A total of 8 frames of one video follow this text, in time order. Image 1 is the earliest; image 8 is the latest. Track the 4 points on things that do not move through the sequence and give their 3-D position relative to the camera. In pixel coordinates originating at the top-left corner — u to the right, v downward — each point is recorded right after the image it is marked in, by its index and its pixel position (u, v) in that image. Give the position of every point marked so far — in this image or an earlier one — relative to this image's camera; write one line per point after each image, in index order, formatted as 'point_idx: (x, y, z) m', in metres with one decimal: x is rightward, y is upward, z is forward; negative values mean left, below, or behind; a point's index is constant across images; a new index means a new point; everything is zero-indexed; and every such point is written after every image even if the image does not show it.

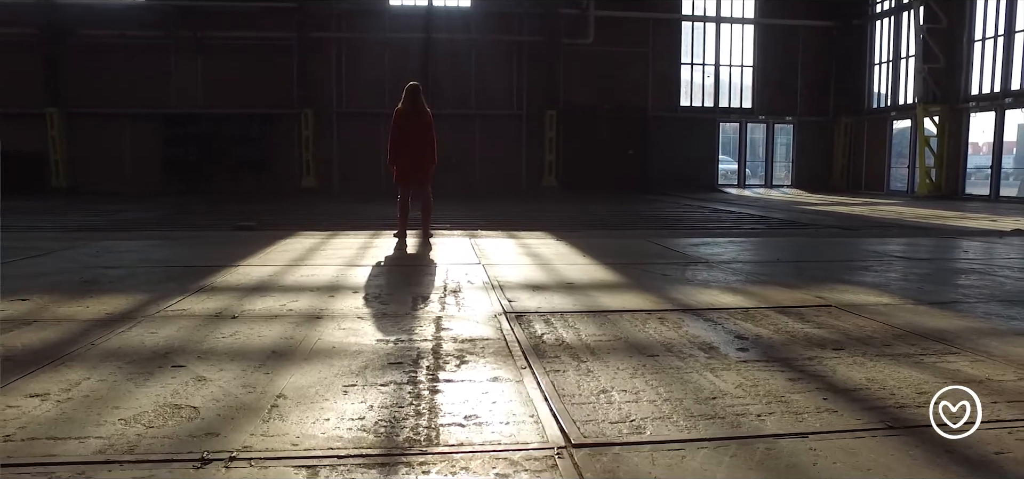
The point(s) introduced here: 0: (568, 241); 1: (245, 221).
0: (+0.4, 0.0, +5.8) m
1: (-3.0, +0.2, +8.6) m
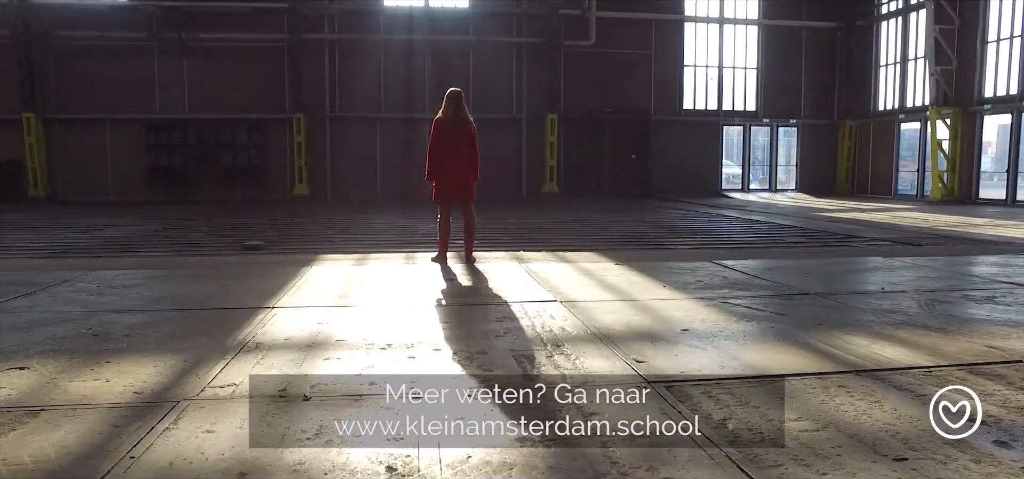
0: (+0.8, -0.2, +5.2) m
1: (-2.7, 0.0, +7.9) m
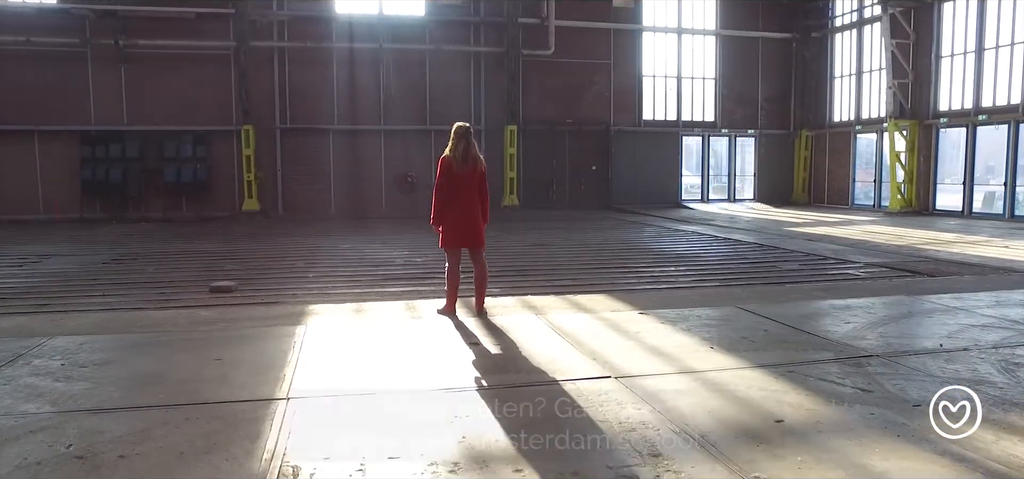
0: (+0.9, -0.5, +4.8) m
1: (-2.8, -0.3, +7.2) m
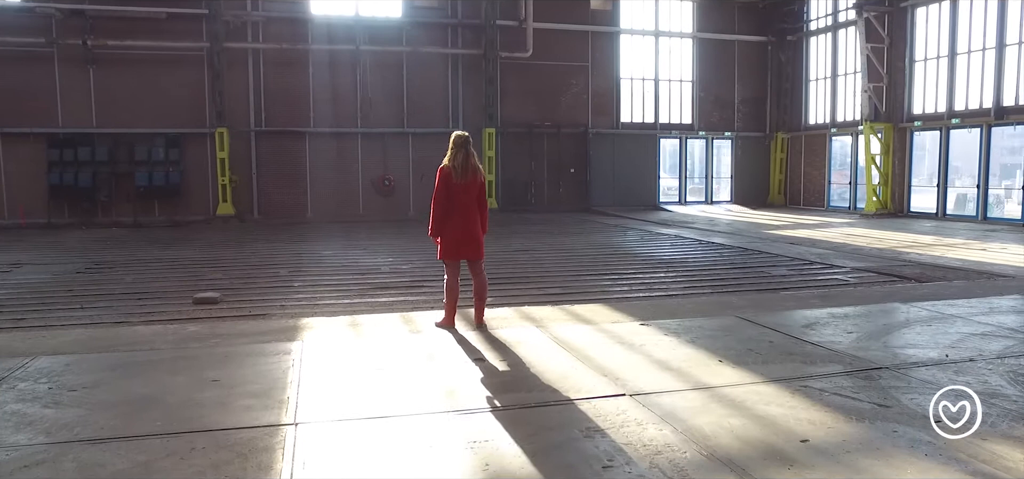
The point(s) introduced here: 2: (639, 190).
0: (+0.9, -0.5, +4.7) m
1: (-2.9, -0.4, +7.0) m
2: (+3.2, +1.3, +19.2) m
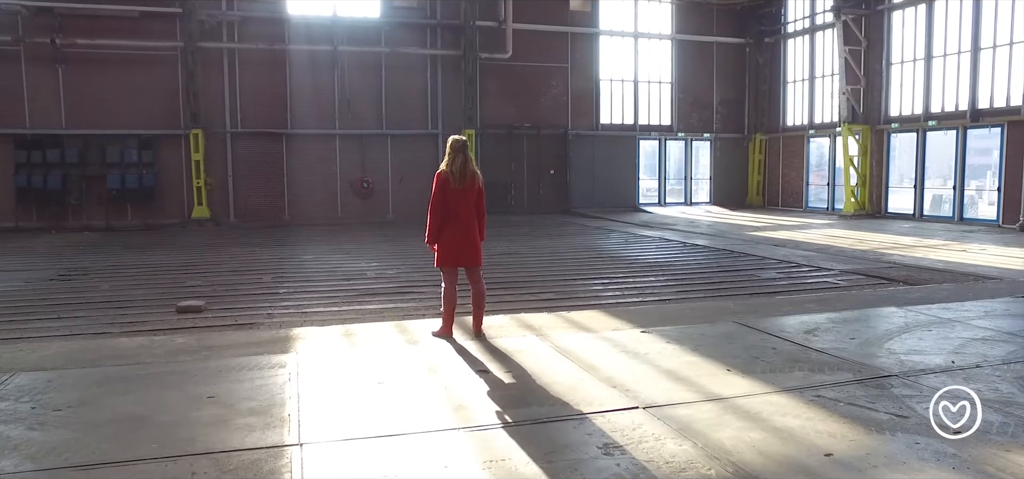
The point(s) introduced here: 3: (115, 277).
0: (+0.9, -0.6, +4.7) m
1: (-3.0, -0.5, +6.8) m
2: (+2.7, +1.2, +19.2) m
3: (-4.1, -0.4, +7.9) m
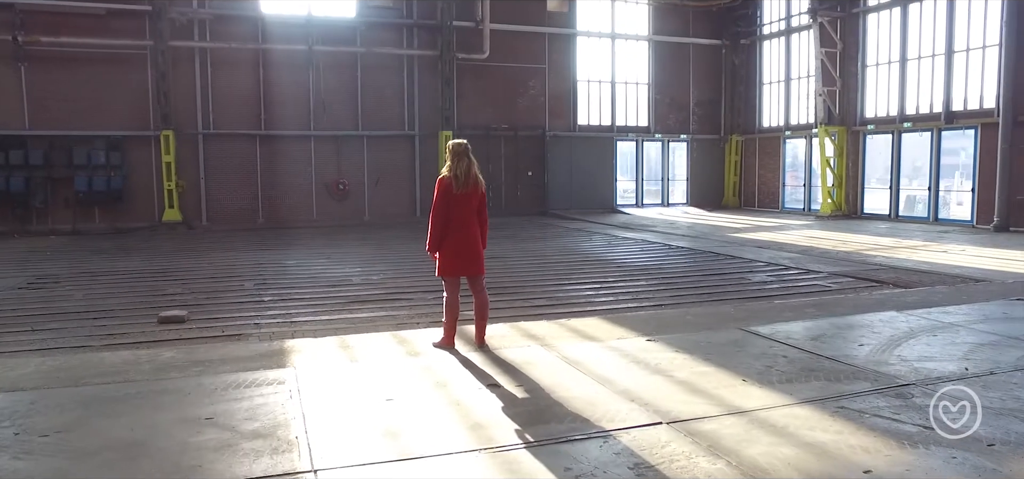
0: (+0.9, -0.6, +4.5) m
1: (-3.1, -0.5, +6.6) m
2: (+2.2, +1.2, +19.2) m
3: (-4.2, -0.5, +7.6) m
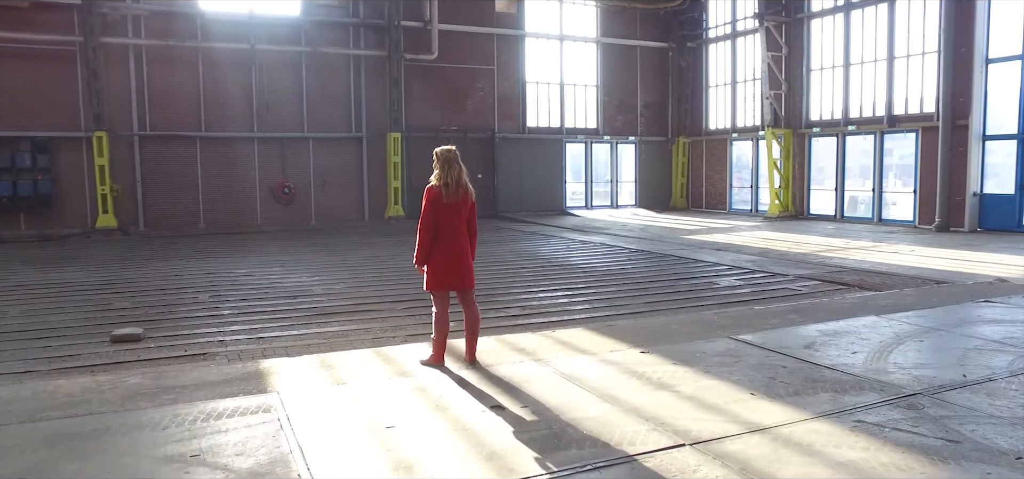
0: (+0.8, -0.7, +4.4) m
1: (-3.3, -0.6, +6.1) m
2: (+0.9, +1.1, +19.1) m
3: (-4.5, -0.6, +7.0) m
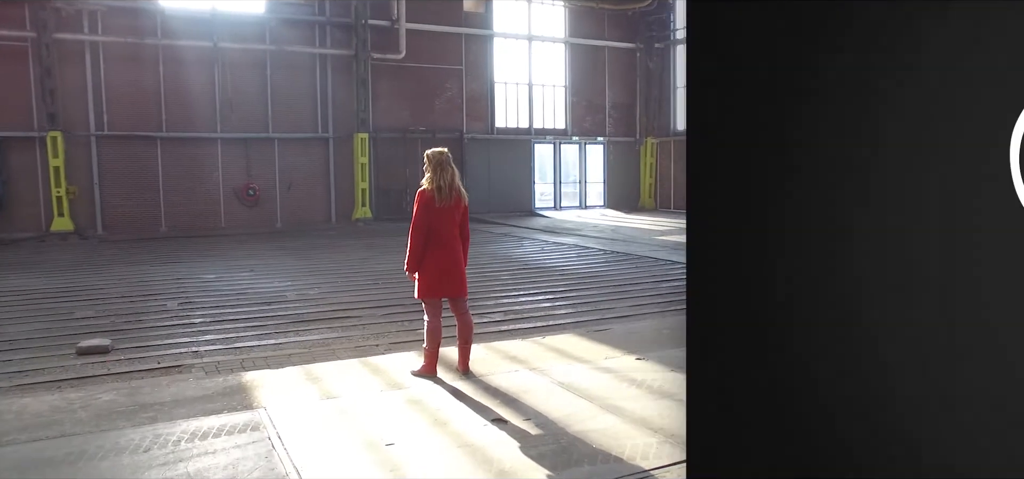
0: (+0.8, -0.7, +4.3) m
1: (-3.4, -0.7, +5.8) m
2: (+0.1, +1.1, +19.0) m
3: (-4.7, -0.6, +6.6) m
